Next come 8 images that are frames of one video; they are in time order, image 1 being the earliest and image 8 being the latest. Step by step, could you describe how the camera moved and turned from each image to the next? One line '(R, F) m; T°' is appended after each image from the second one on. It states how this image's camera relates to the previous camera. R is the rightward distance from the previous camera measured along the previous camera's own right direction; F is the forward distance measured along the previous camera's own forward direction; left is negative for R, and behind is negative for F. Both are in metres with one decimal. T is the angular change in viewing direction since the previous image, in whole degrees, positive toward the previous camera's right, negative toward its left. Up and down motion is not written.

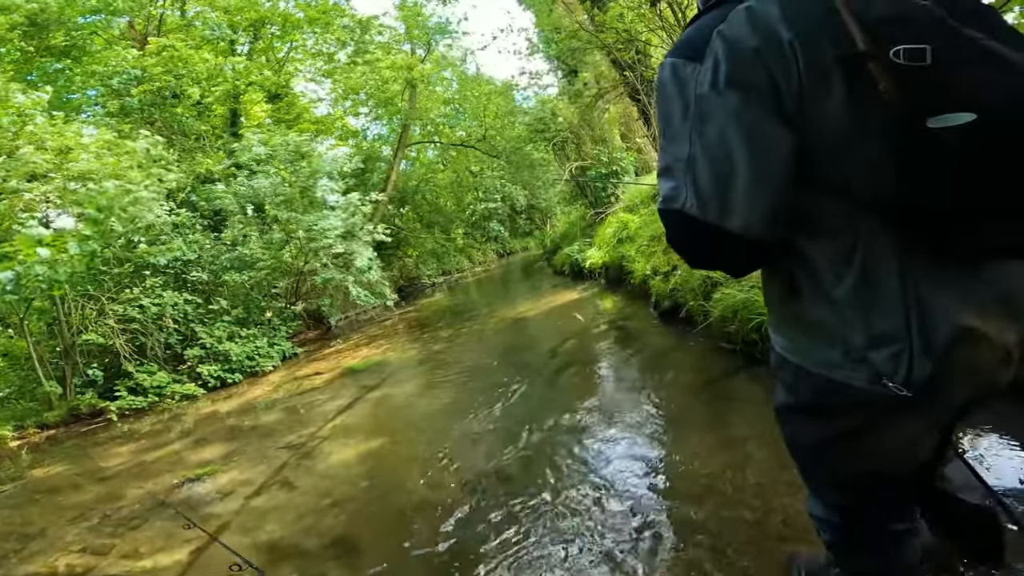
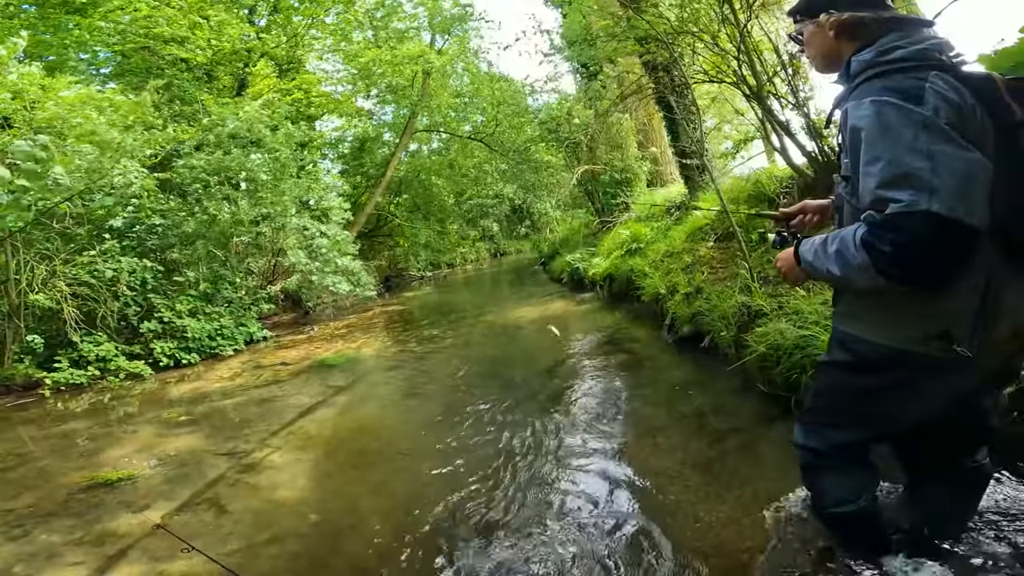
(-0.1, +0.8) m; +1°
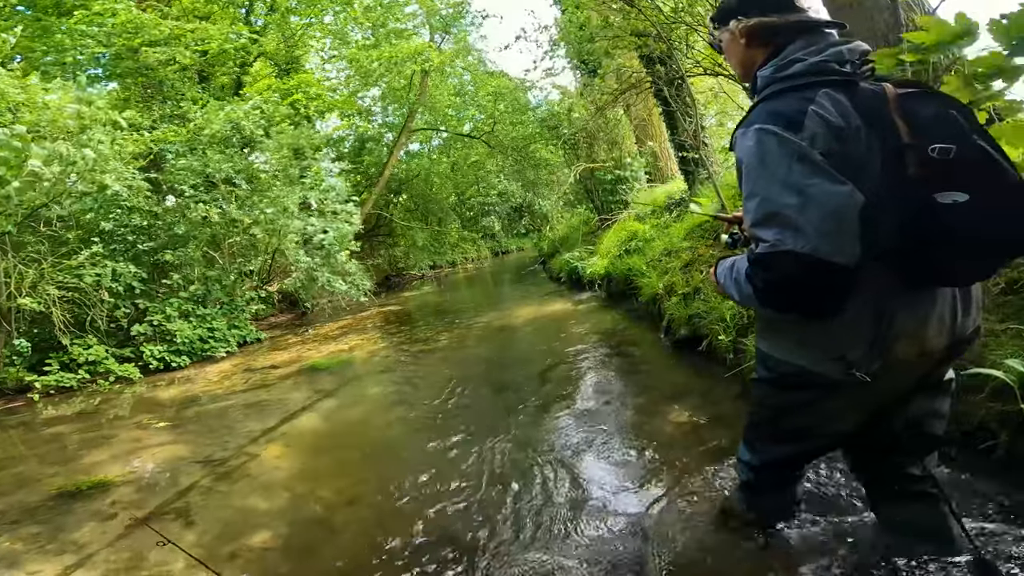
(+0.1, +0.2) m; 0°
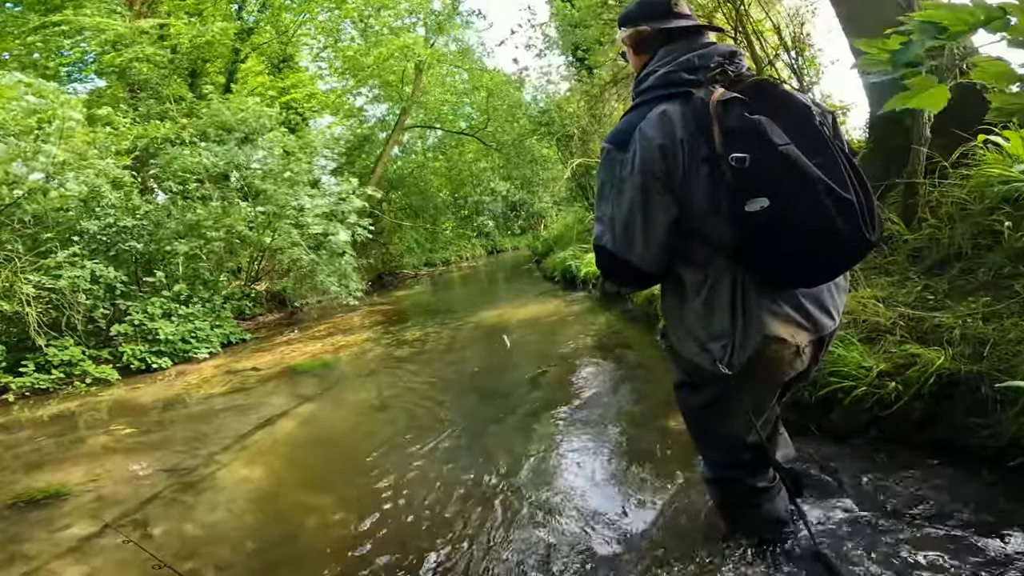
(+0.1, +0.3) m; 0°
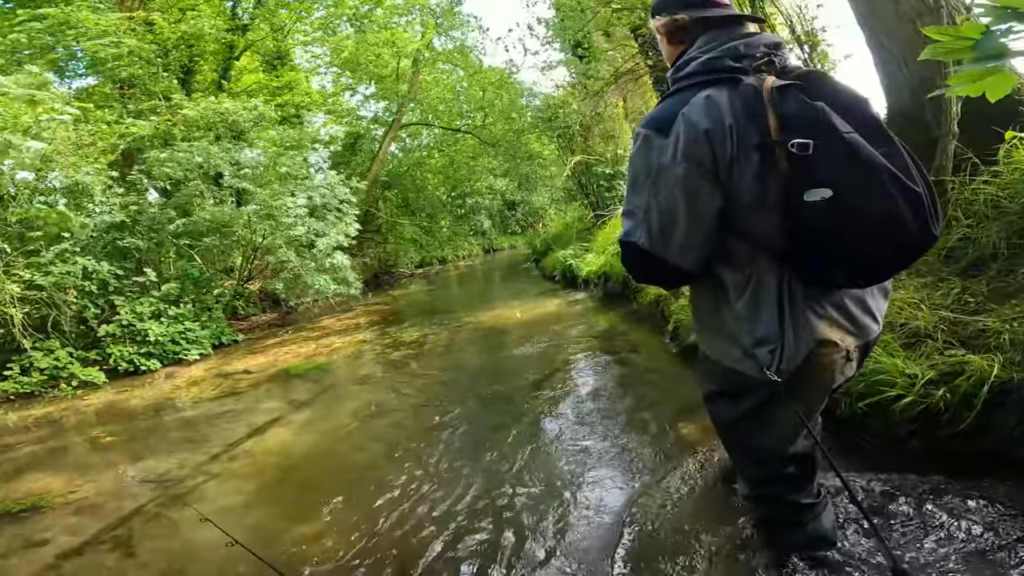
(-0.1, +0.2) m; 0°
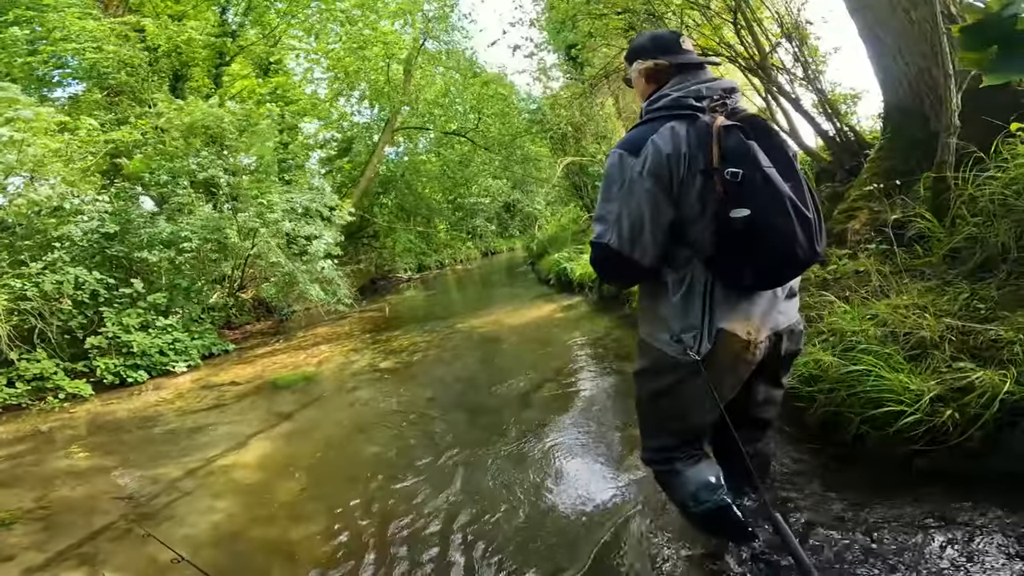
(+0.1, +0.2) m; 0°
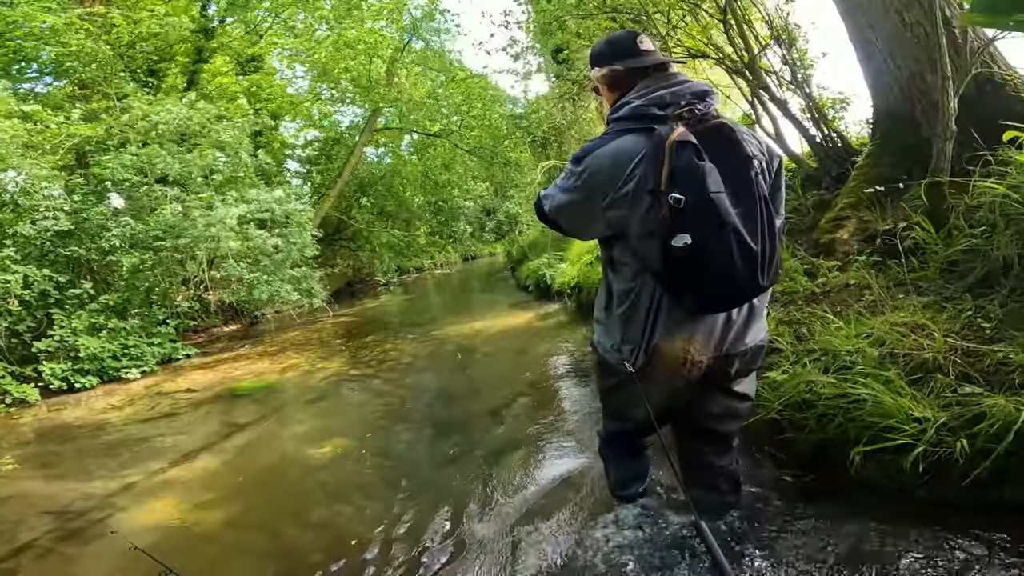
(+0.1, +0.3) m; +2°
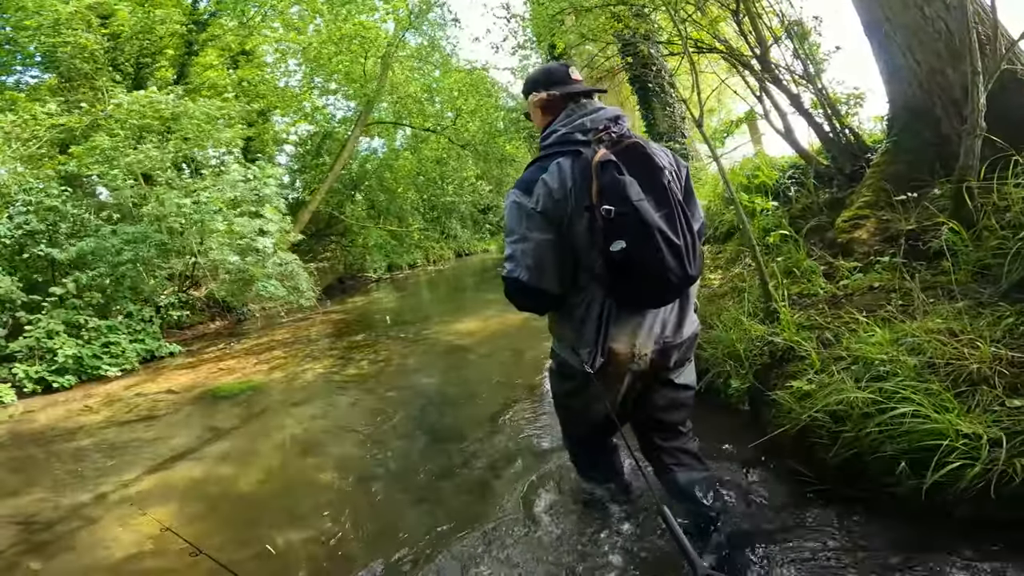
(-0.1, +0.2) m; +1°
